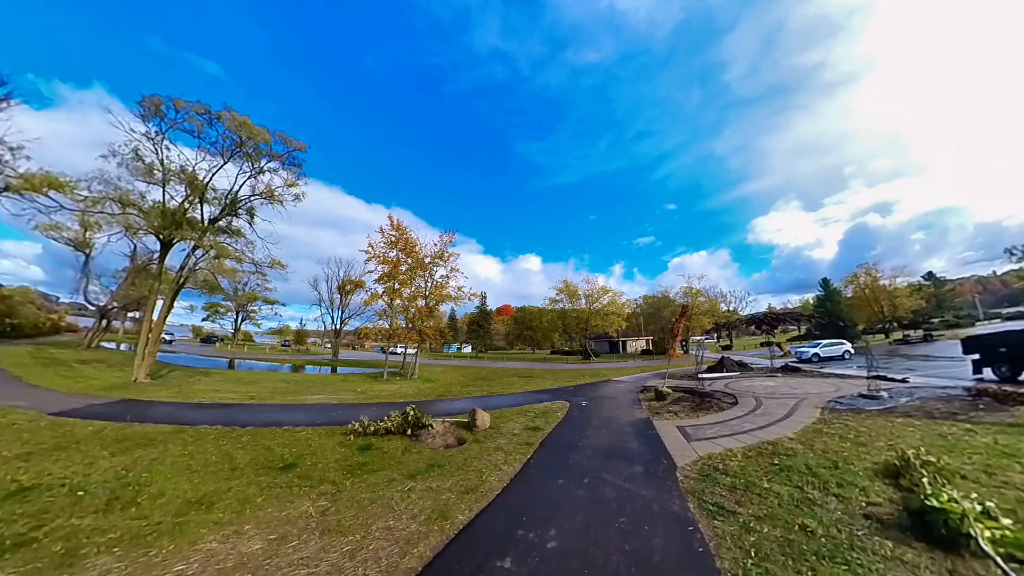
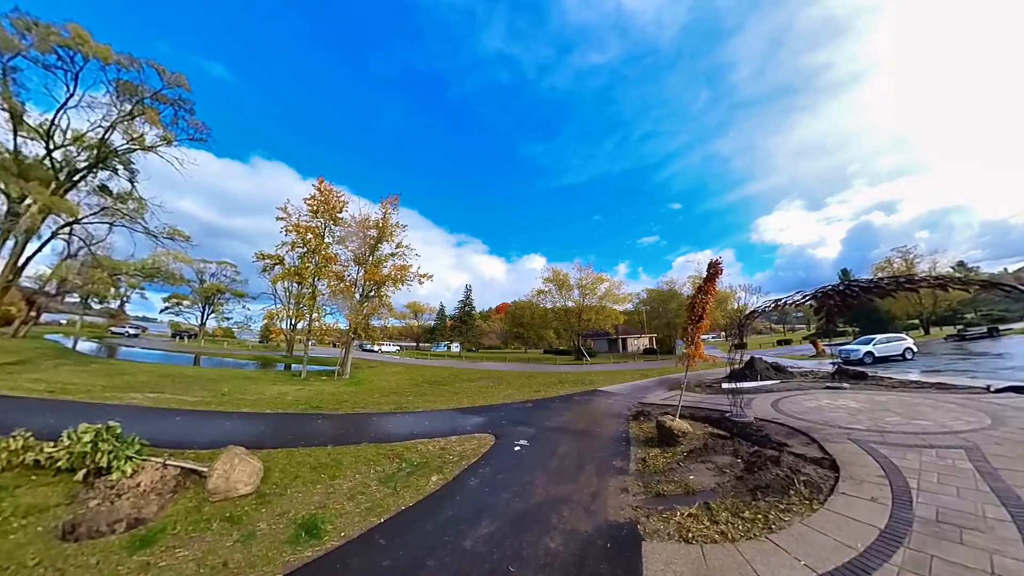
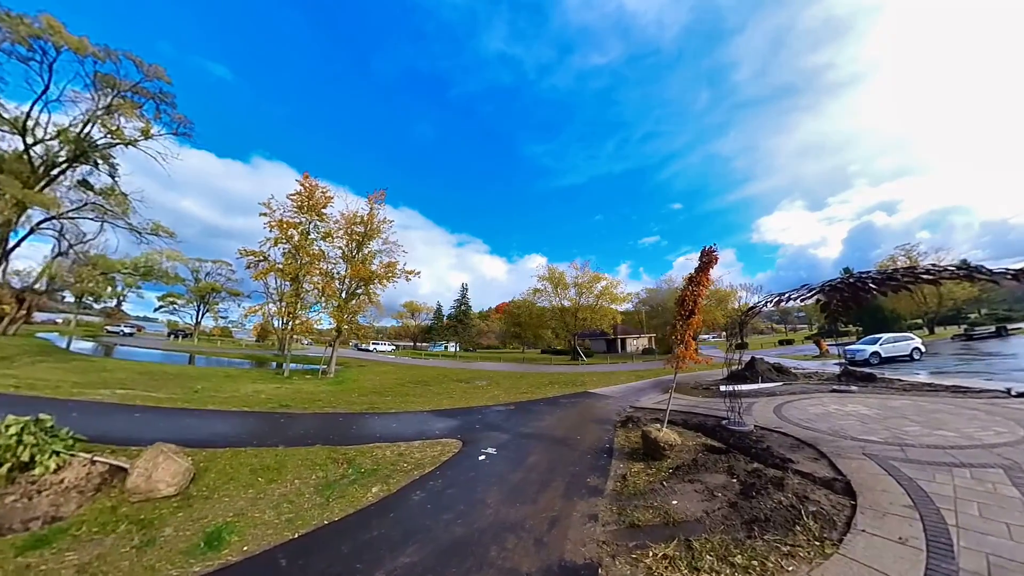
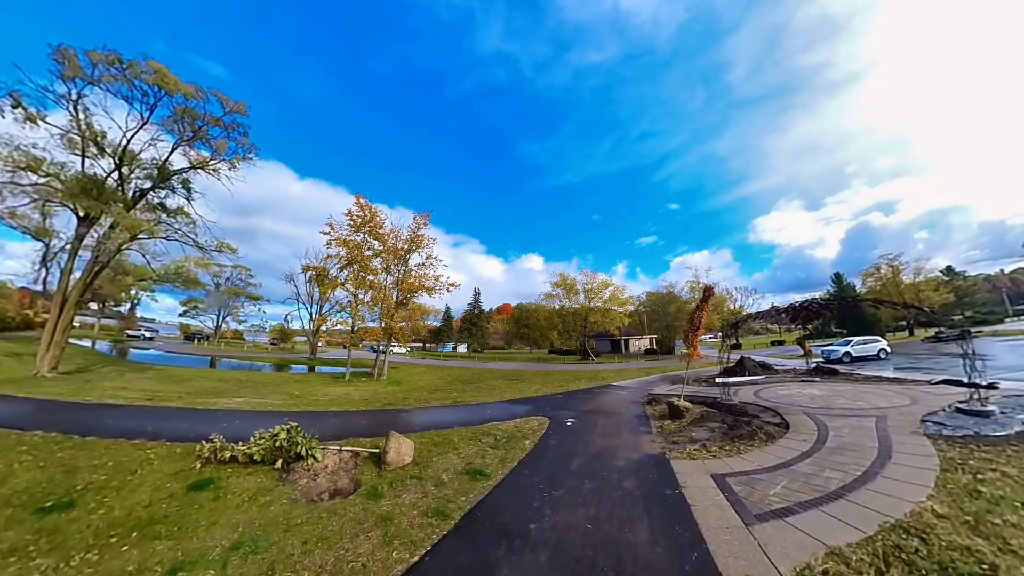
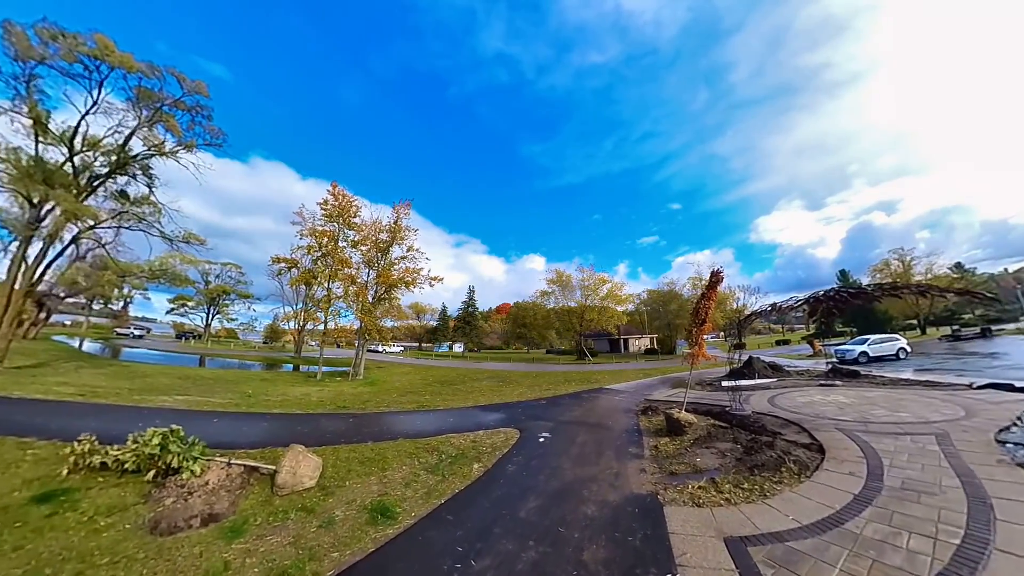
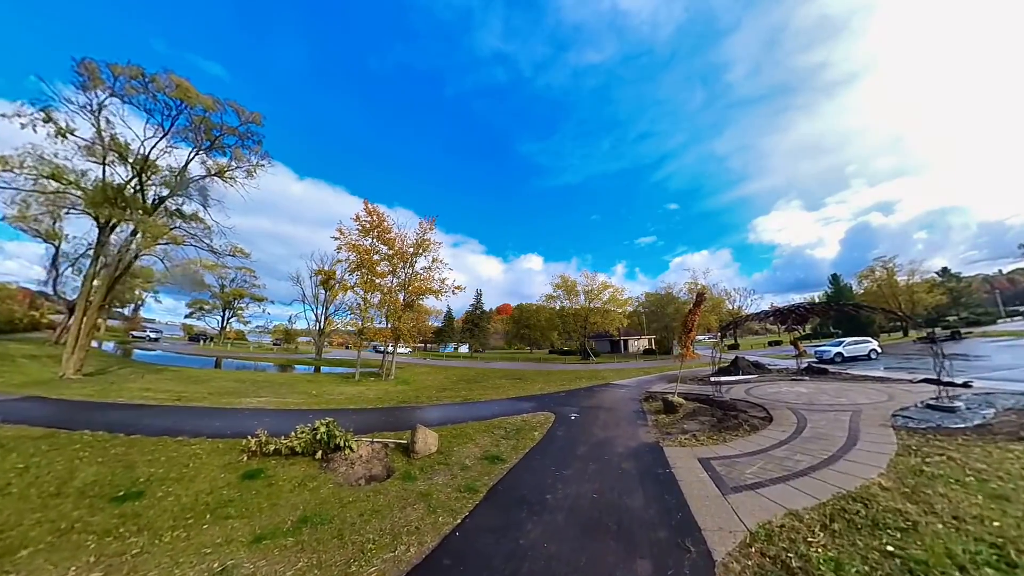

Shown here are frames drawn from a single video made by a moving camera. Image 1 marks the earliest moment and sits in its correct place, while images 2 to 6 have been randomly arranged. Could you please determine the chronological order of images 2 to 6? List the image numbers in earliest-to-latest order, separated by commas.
6, 4, 5, 2, 3
